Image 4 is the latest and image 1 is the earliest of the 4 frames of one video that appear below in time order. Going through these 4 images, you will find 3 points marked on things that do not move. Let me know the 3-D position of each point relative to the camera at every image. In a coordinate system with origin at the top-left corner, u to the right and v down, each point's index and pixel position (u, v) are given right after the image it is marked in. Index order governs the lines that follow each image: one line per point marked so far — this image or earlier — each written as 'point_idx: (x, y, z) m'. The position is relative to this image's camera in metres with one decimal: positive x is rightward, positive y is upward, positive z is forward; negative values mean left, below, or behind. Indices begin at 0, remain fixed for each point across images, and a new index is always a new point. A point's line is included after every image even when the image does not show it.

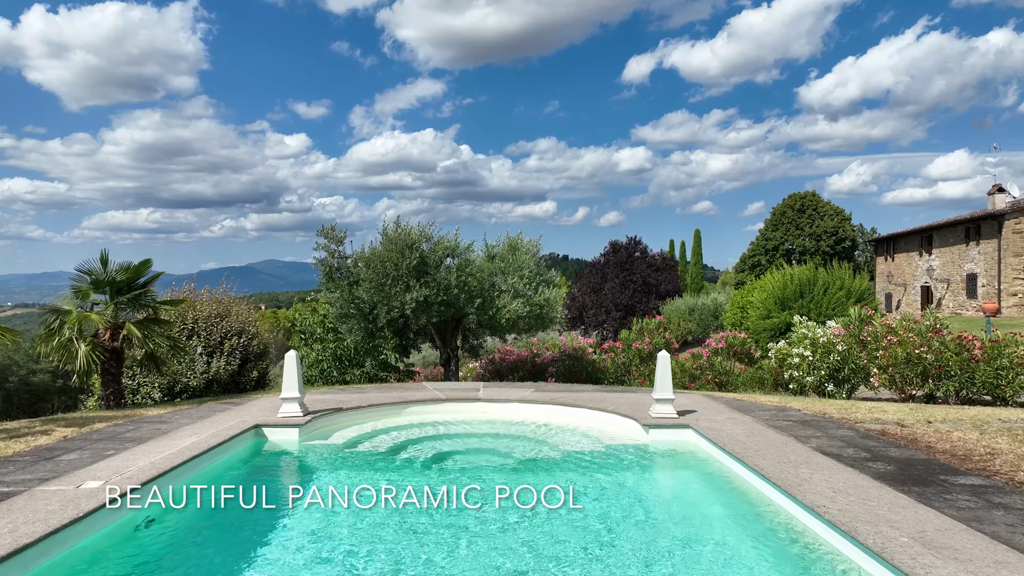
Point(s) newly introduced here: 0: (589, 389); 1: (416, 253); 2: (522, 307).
0: (+1.3, -1.8, +9.5) m
1: (-1.8, +0.6, +10.1) m
2: (+0.2, -0.4, +10.6) m
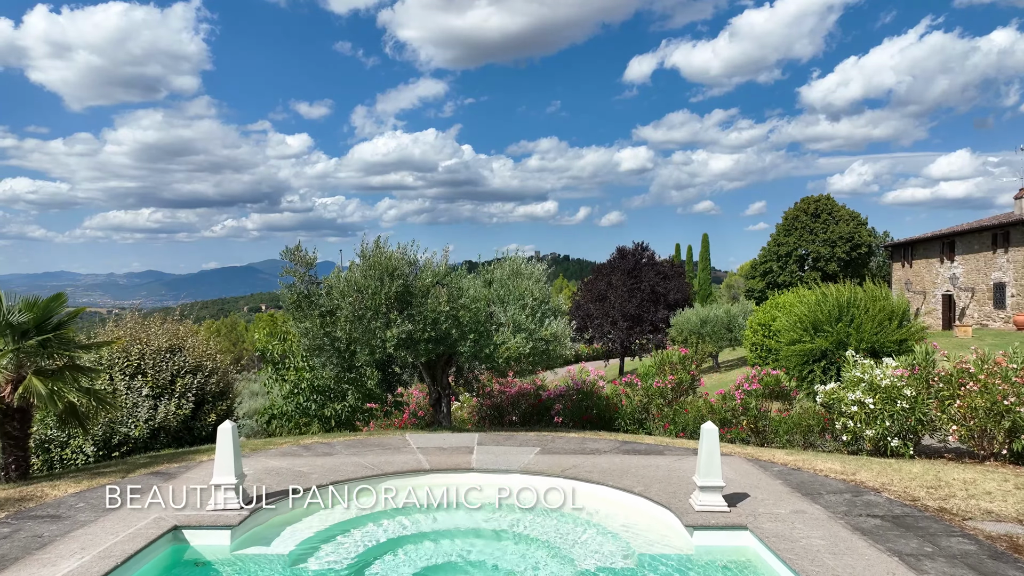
0: (+1.4, -2.3, +7.8) m
1: (-1.8, +0.1, +8.5) m
2: (+0.2, -0.9, +8.9) m
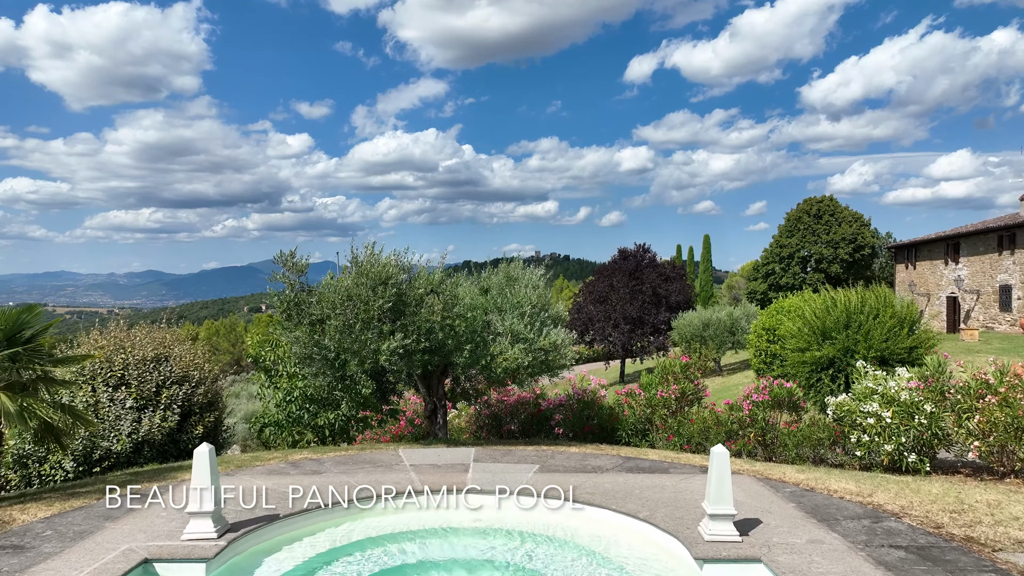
0: (+1.3, -2.4, +7.5) m
1: (-1.8, 0.0, +8.1) m
2: (+0.2, -1.0, +8.6) m
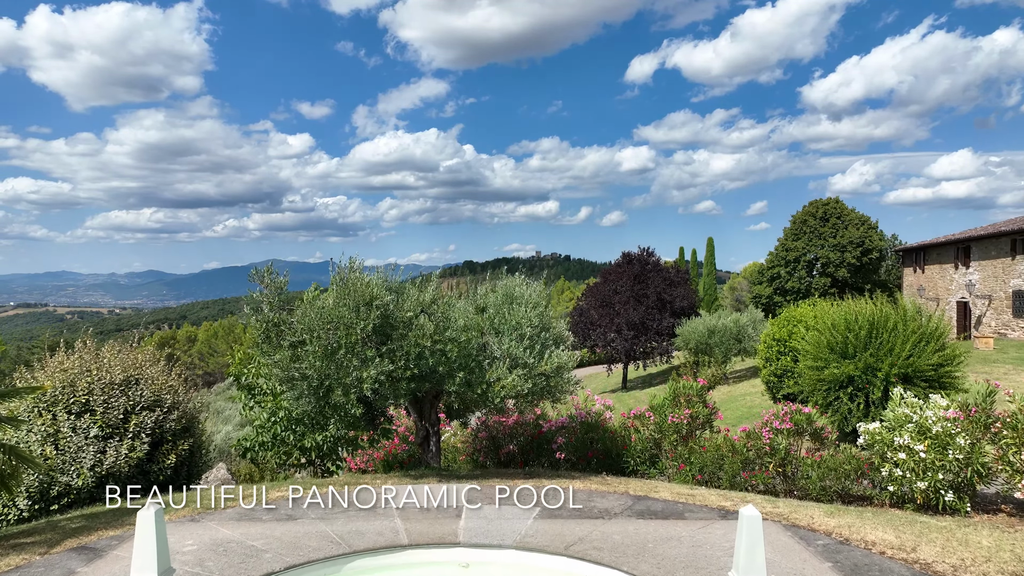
0: (+1.3, -2.7, +6.7) m
1: (-1.8, -0.3, +7.4) m
2: (+0.1, -1.3, +7.8) m
